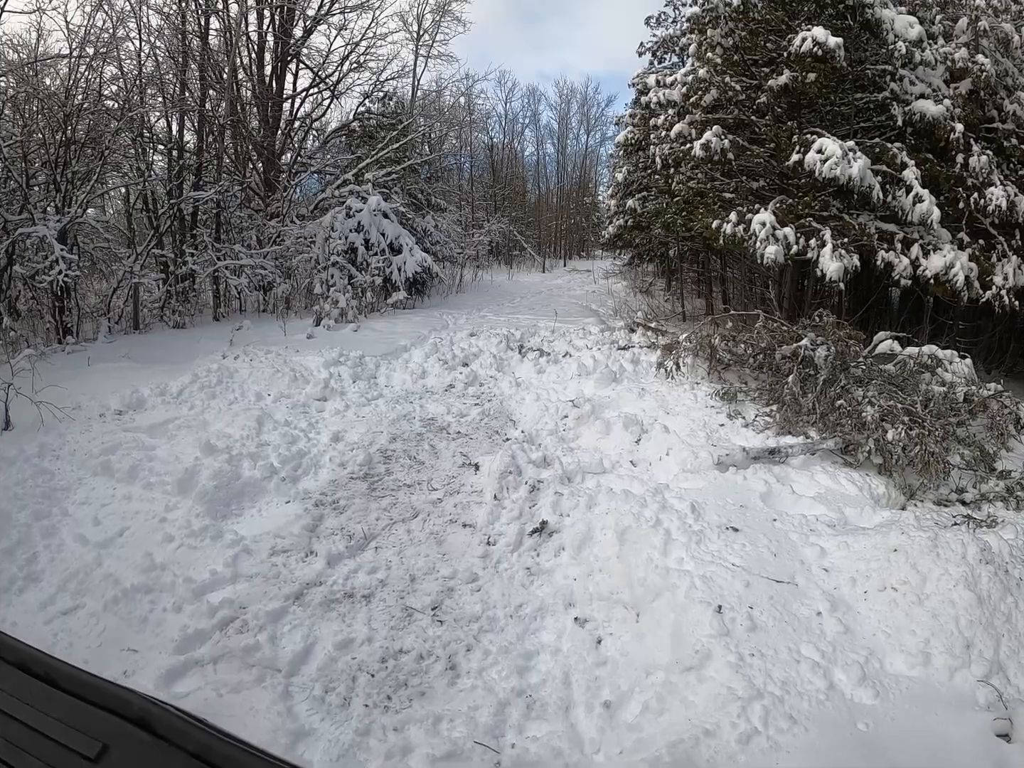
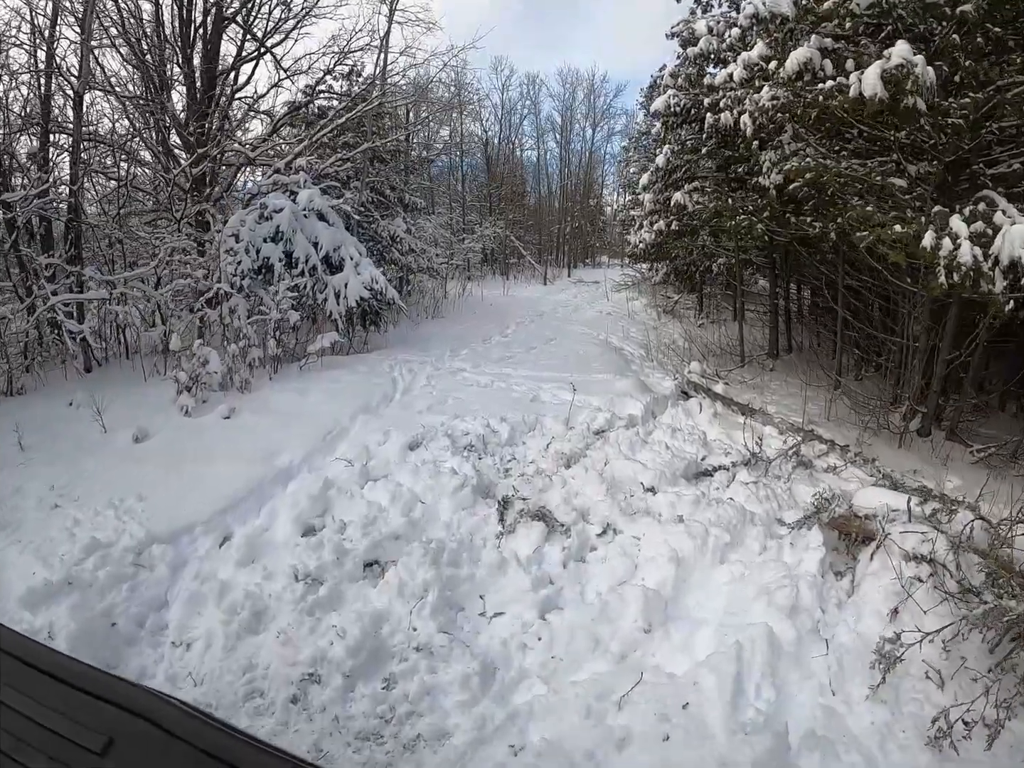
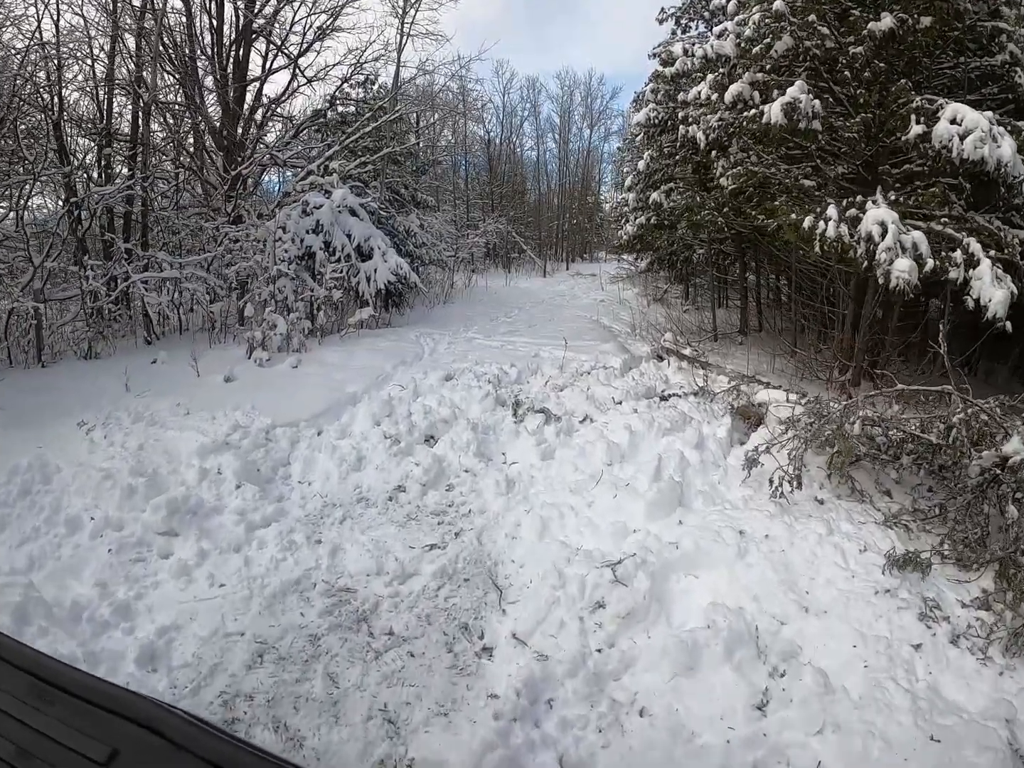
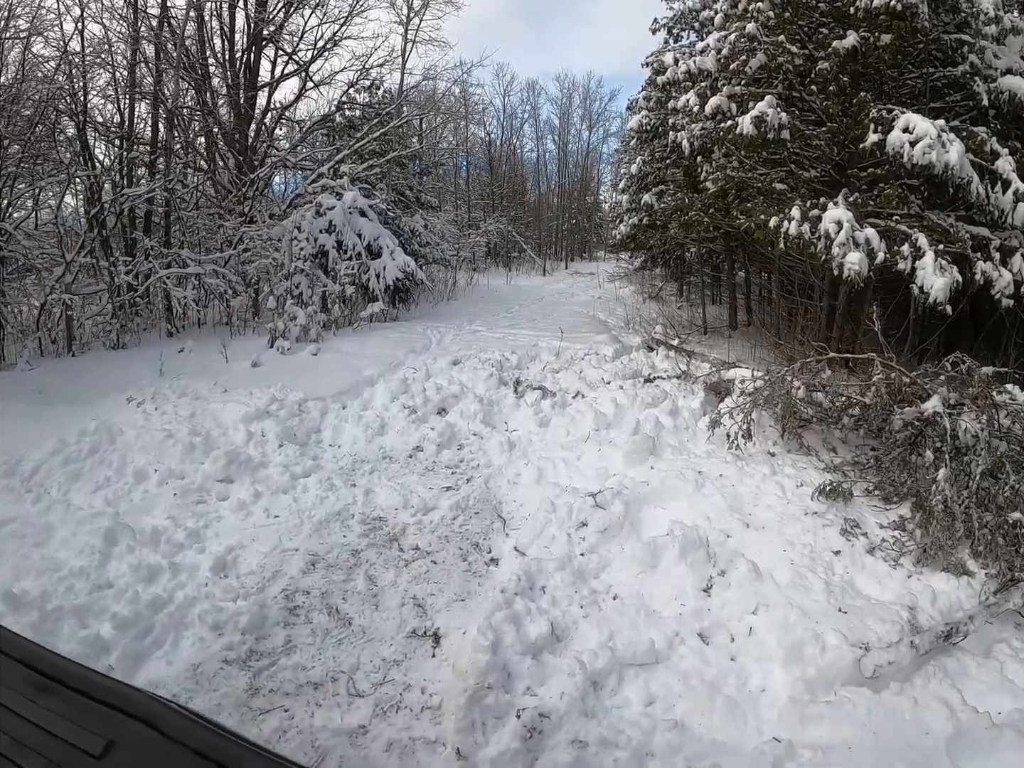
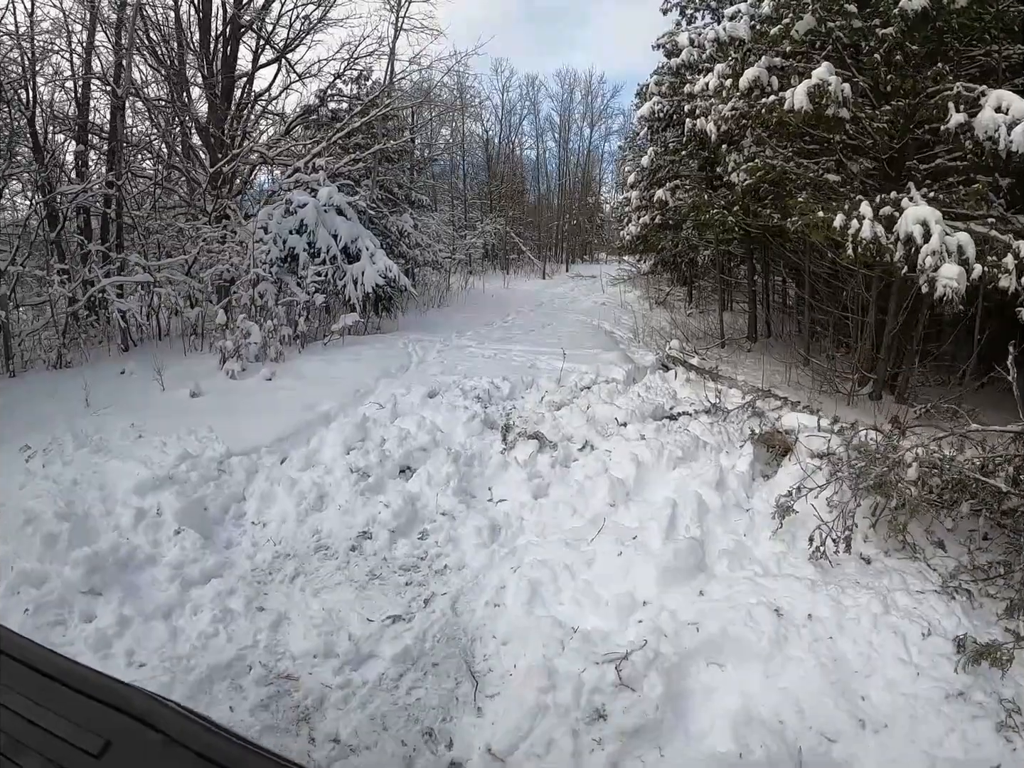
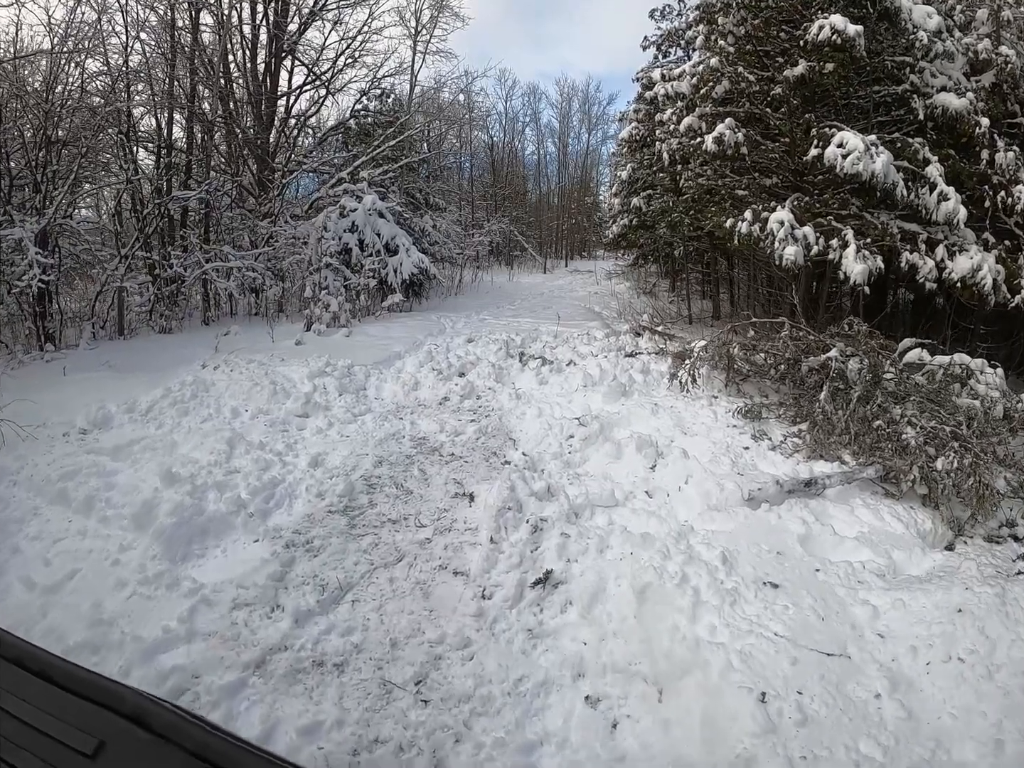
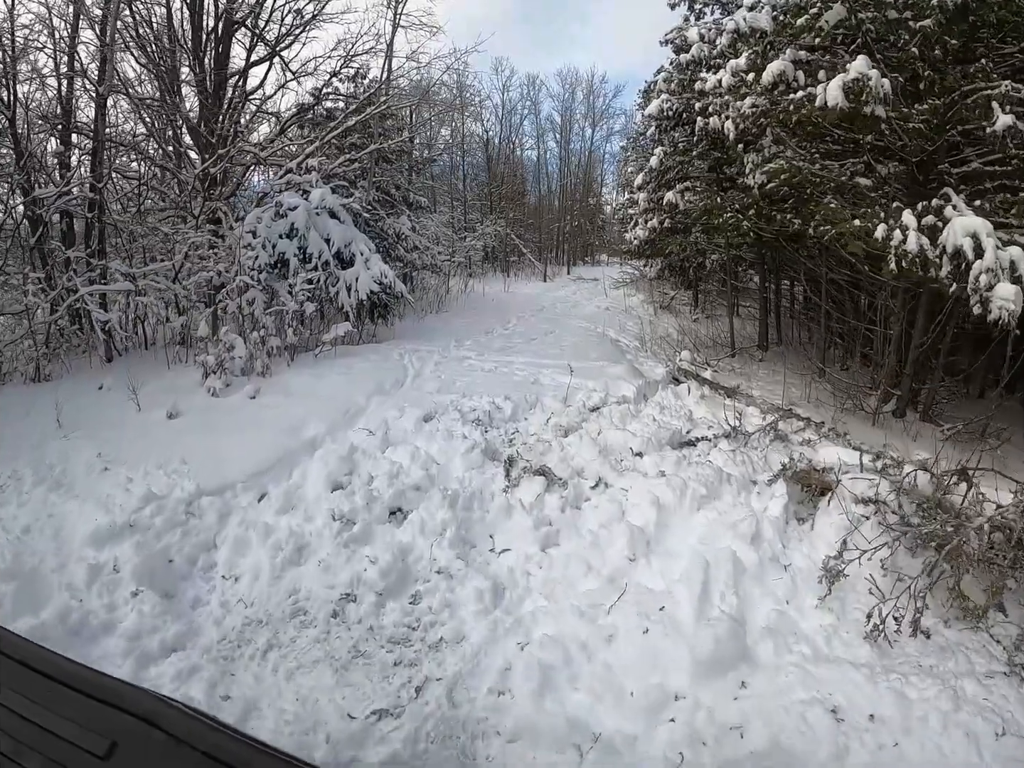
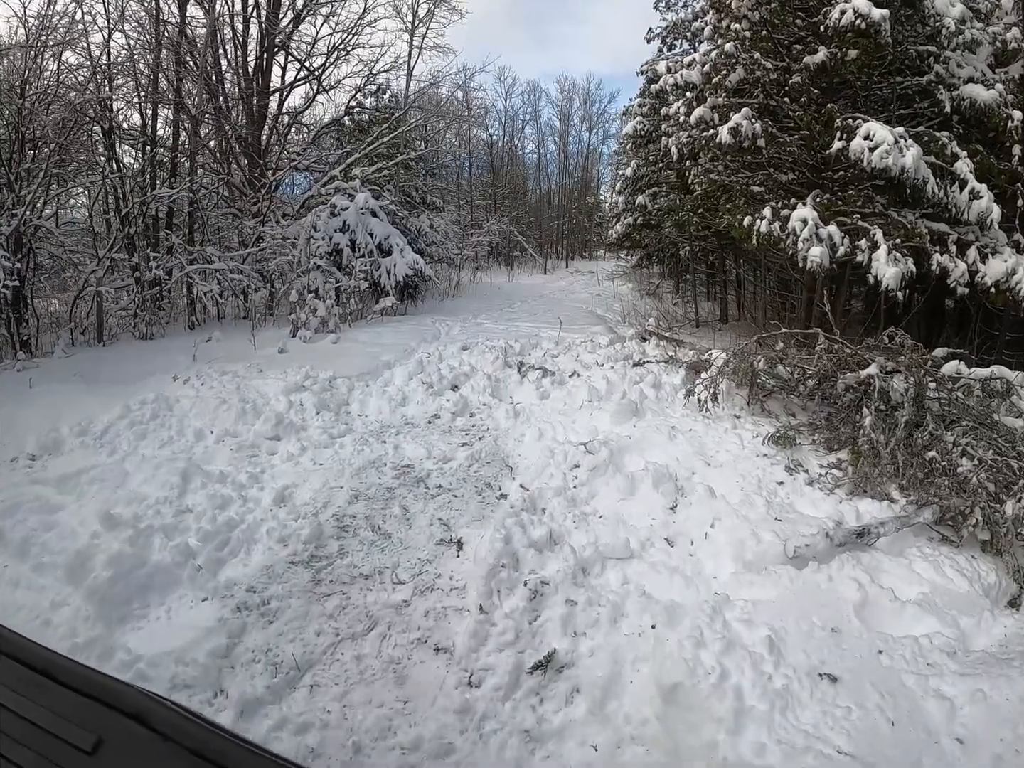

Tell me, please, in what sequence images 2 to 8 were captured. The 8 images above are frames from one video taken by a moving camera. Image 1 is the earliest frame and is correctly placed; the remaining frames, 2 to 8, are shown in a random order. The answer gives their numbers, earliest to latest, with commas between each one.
6, 8, 4, 3, 5, 7, 2
